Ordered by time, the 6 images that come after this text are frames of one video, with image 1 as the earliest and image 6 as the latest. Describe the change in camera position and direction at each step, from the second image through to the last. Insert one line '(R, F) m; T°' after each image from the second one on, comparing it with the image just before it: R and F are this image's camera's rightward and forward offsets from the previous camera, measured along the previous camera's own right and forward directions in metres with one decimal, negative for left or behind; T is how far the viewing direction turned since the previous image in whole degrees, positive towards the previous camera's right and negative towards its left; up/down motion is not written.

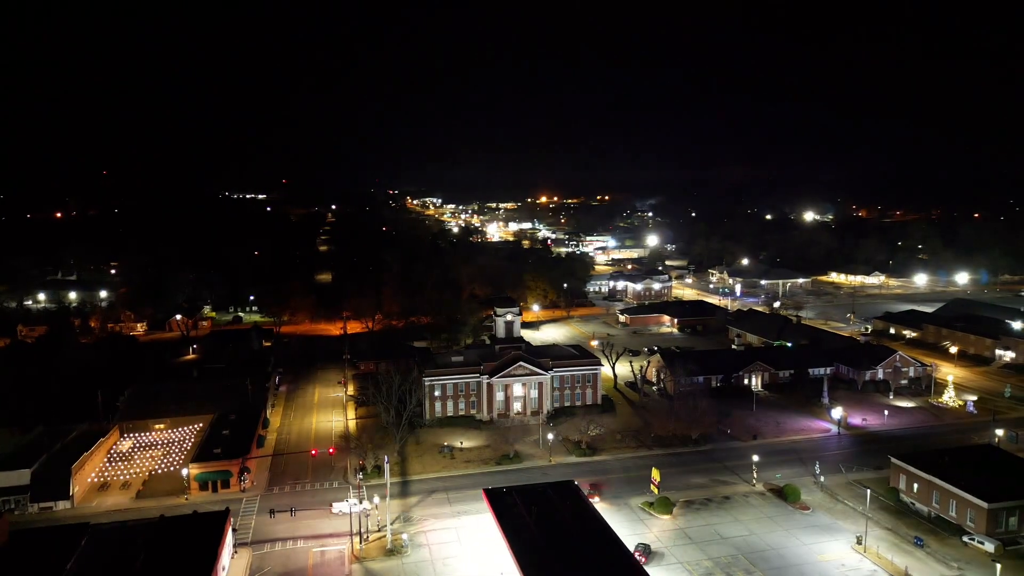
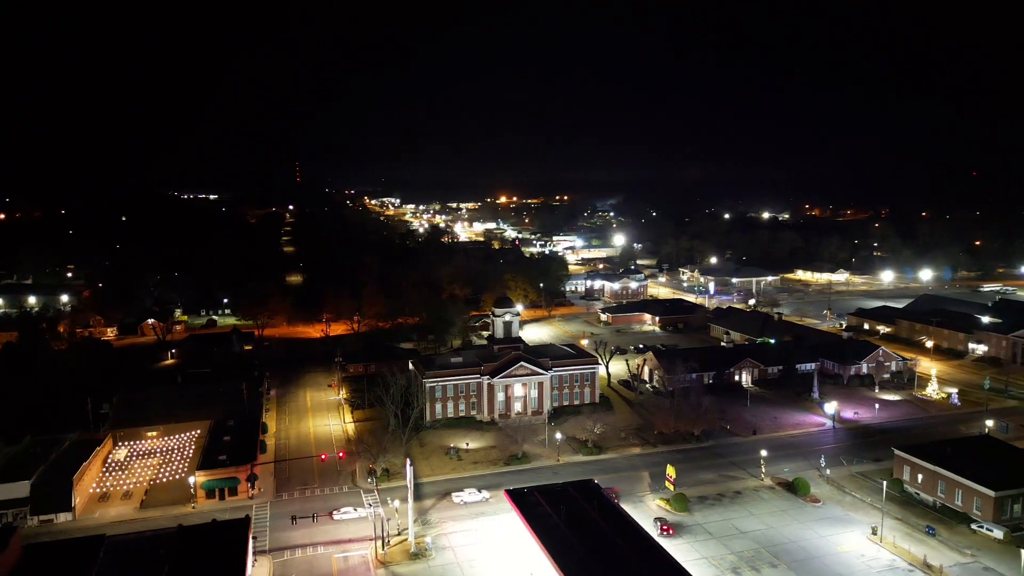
(-2.2, +0.2) m; +3°
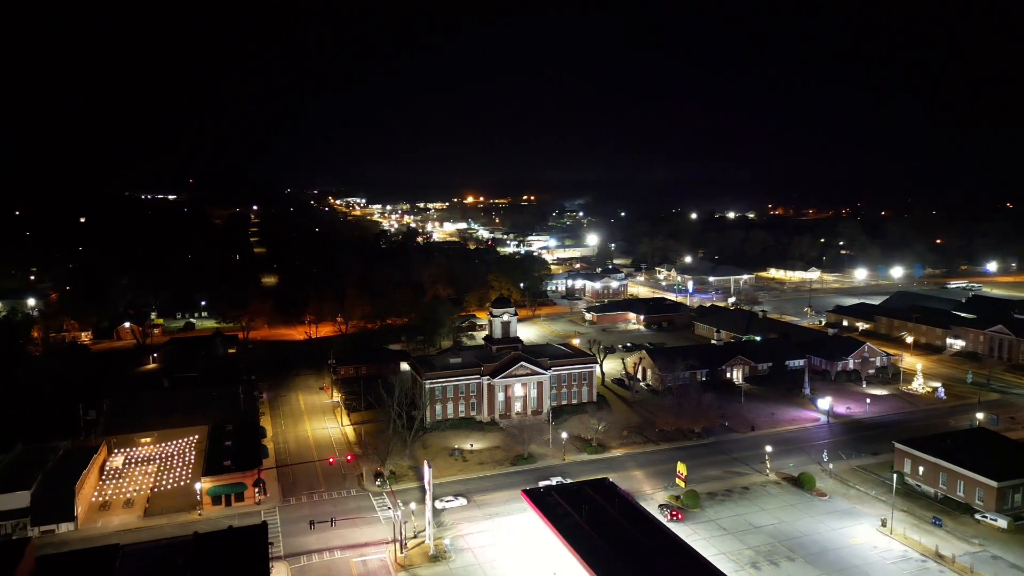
(-1.8, +0.1) m; +2°
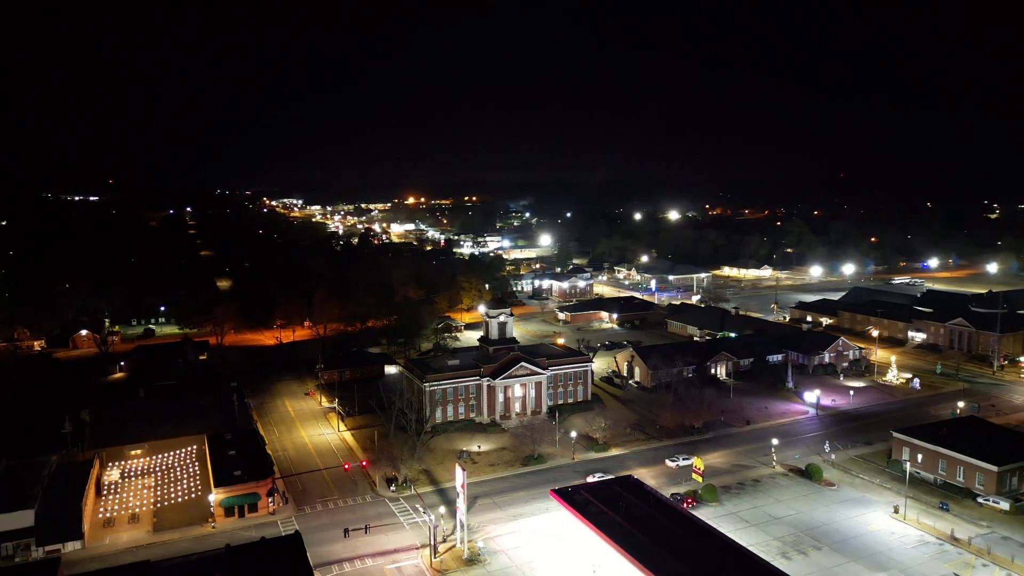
(-3.1, +0.2) m; +4°
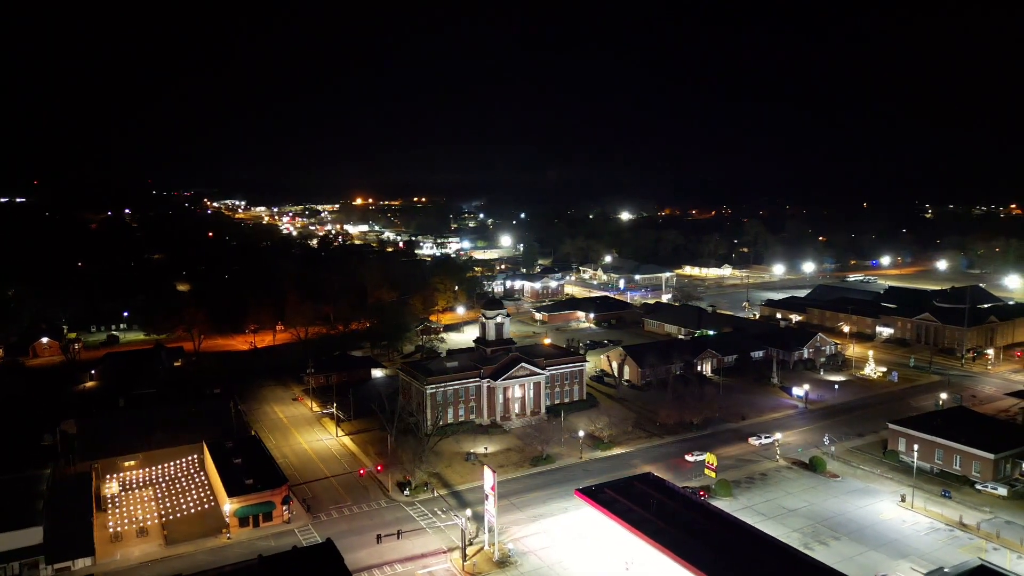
(-2.6, +0.1) m; +4°
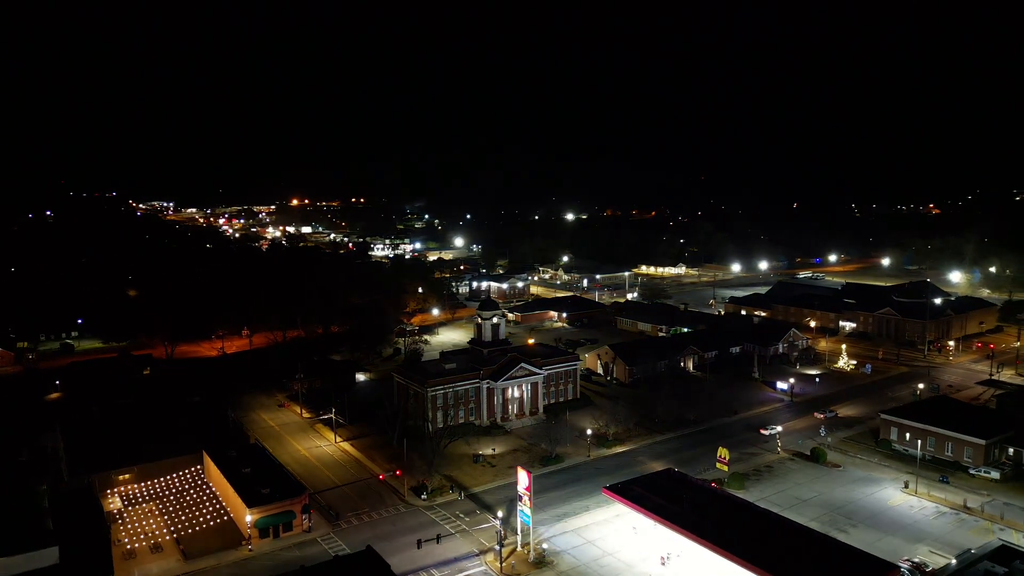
(-3.1, +0.1) m; +4°
